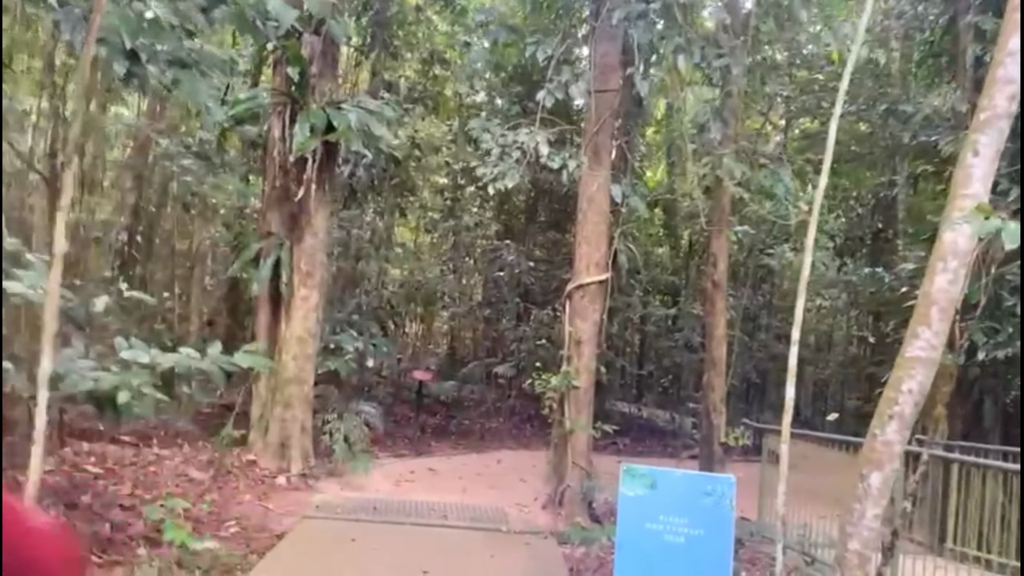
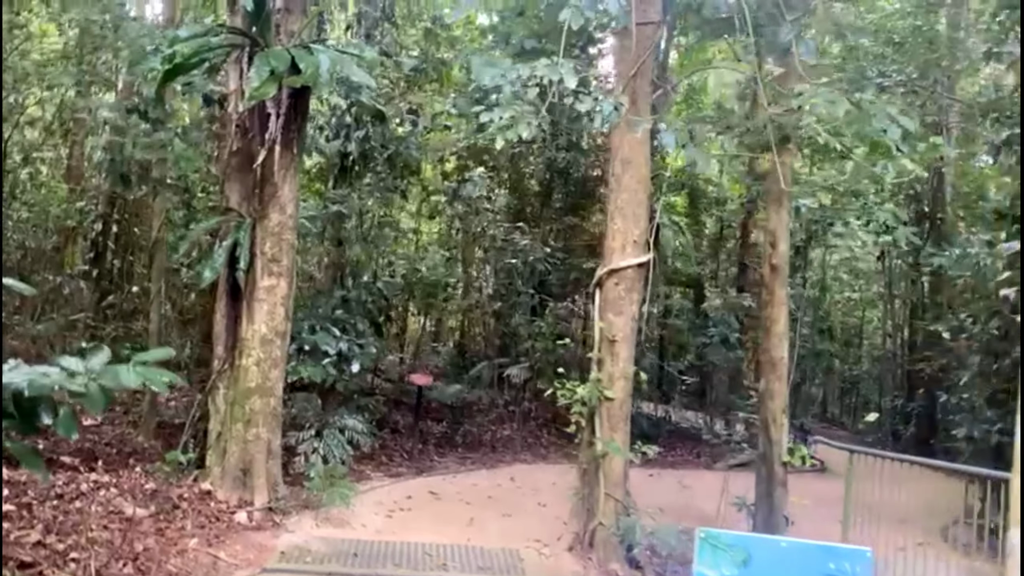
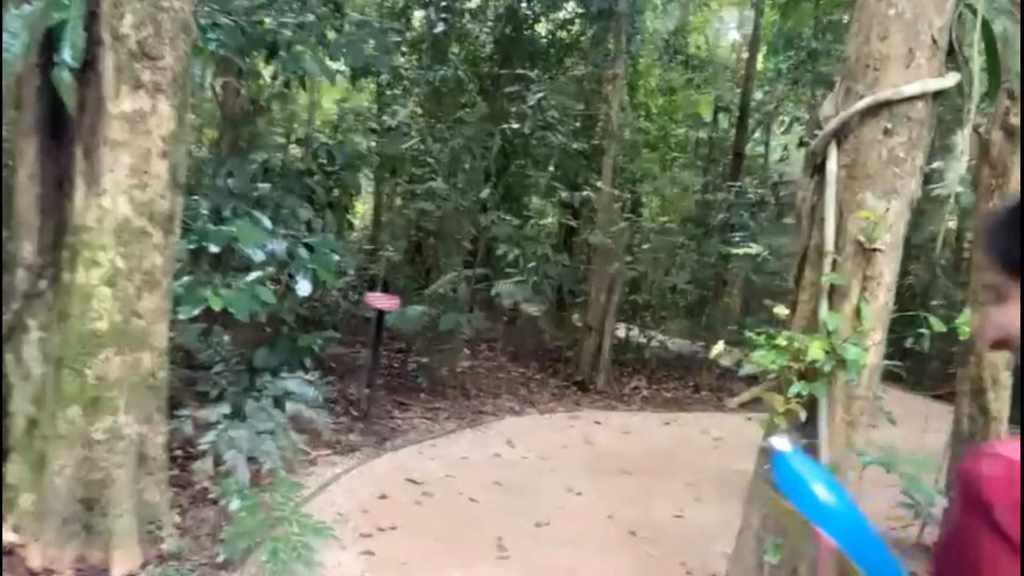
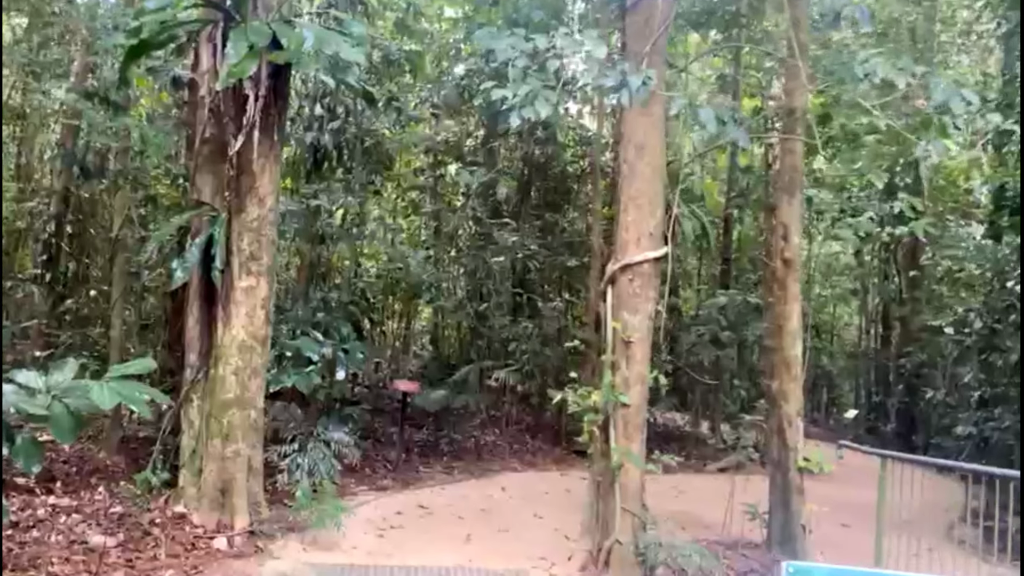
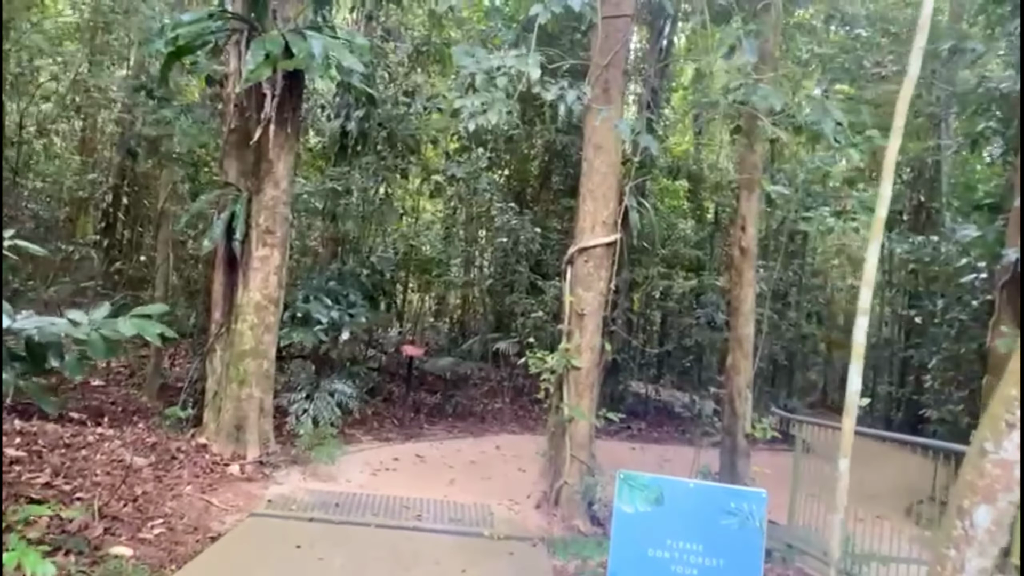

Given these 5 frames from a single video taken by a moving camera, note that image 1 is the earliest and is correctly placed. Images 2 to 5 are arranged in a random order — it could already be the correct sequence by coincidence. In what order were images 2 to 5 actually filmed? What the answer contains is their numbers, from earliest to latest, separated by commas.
5, 2, 4, 3
